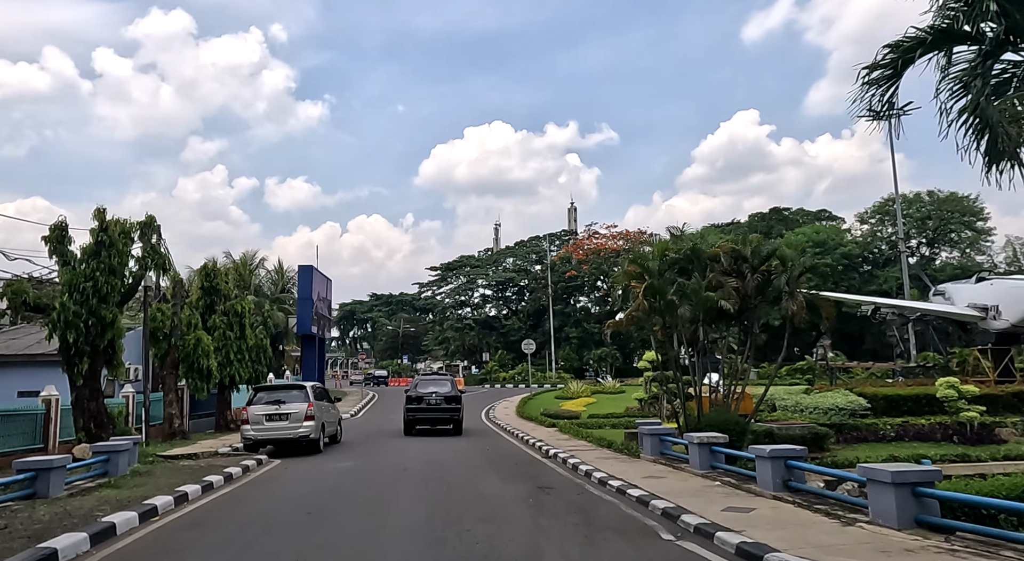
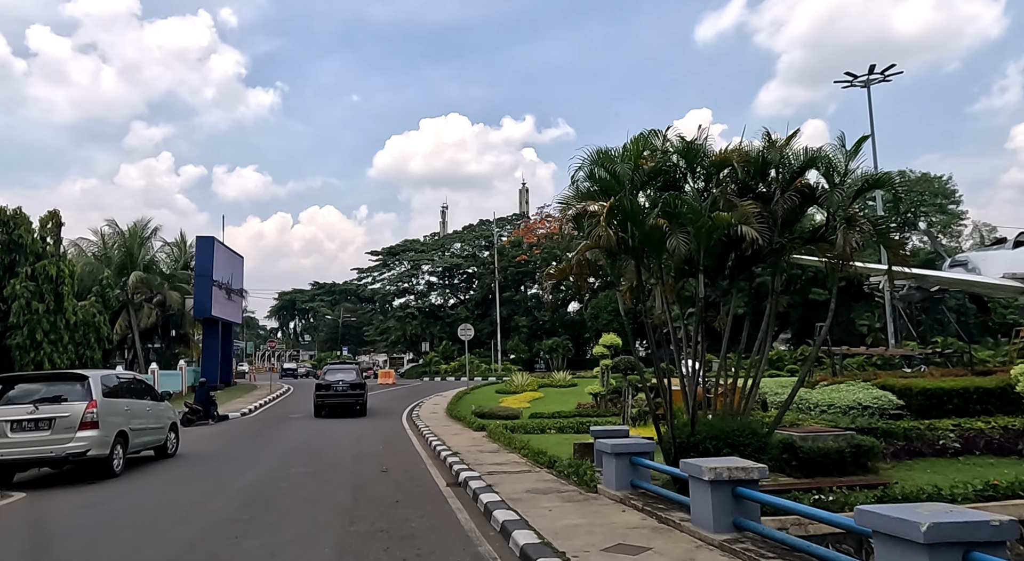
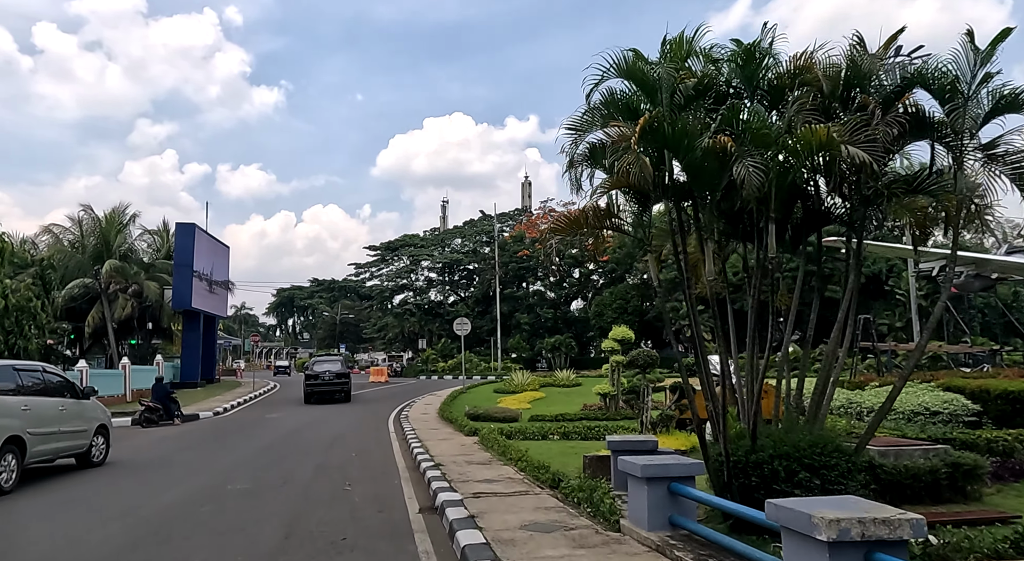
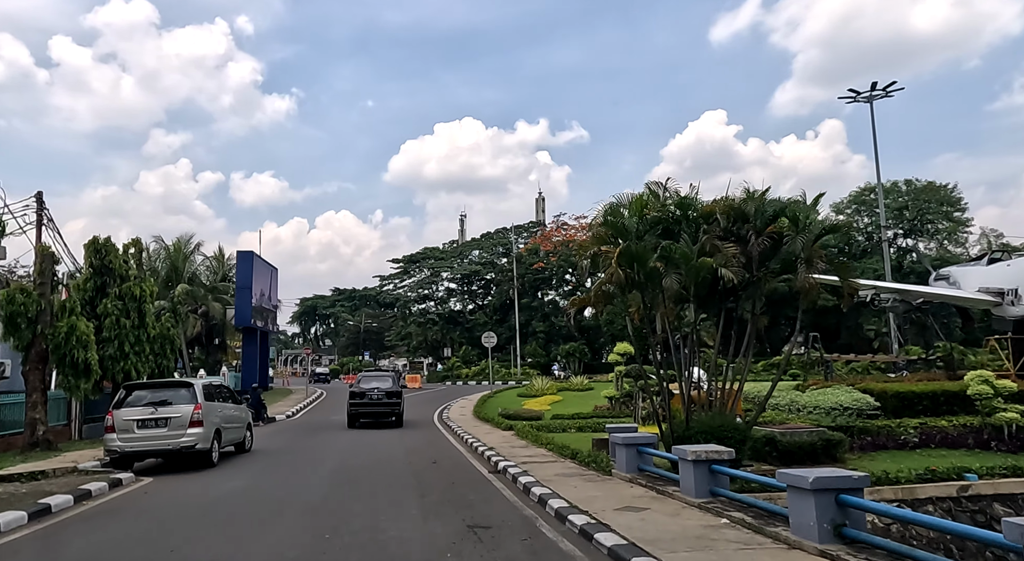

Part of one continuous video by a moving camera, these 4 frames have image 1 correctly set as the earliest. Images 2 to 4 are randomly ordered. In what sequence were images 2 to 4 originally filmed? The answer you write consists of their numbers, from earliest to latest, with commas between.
4, 2, 3
